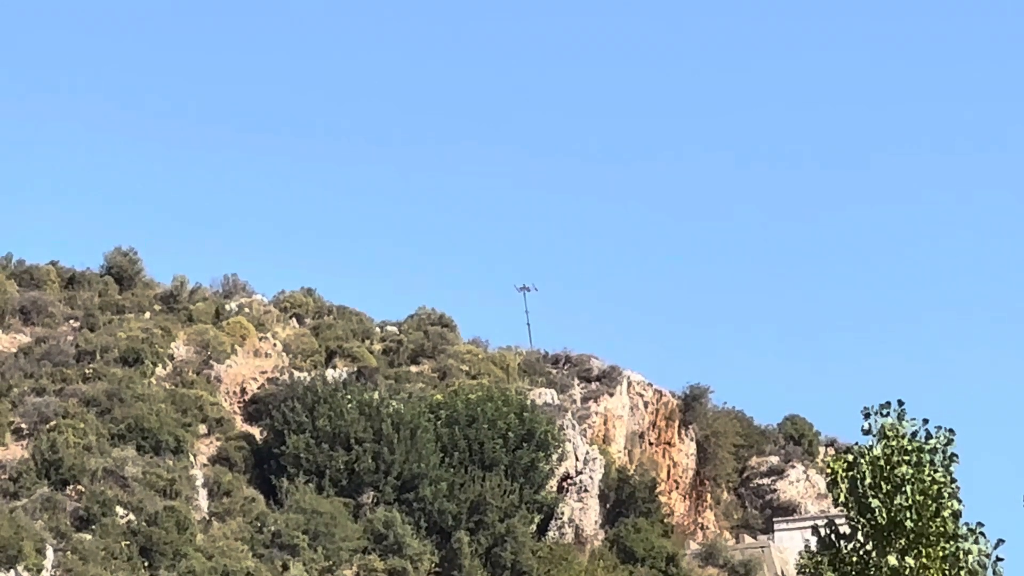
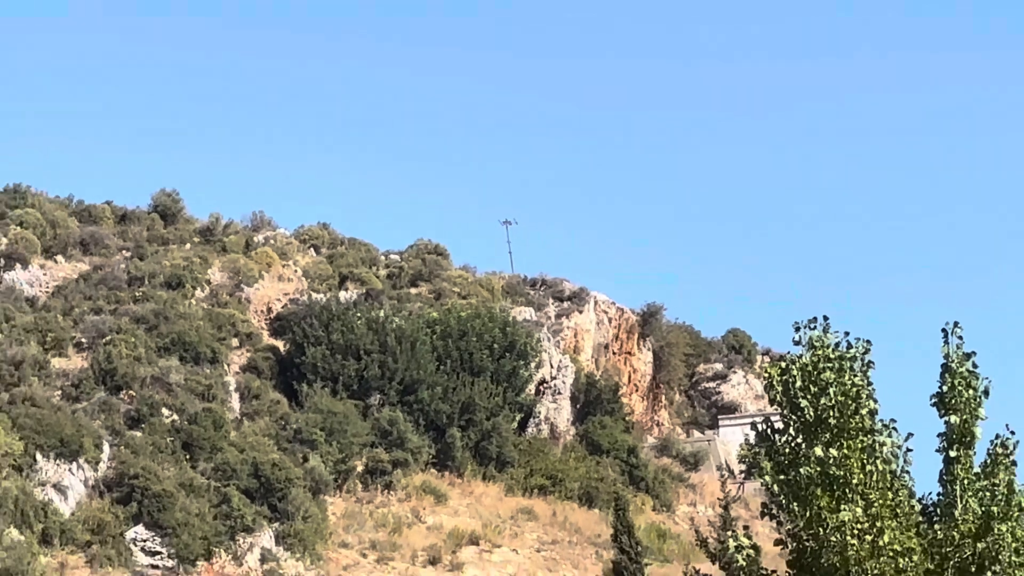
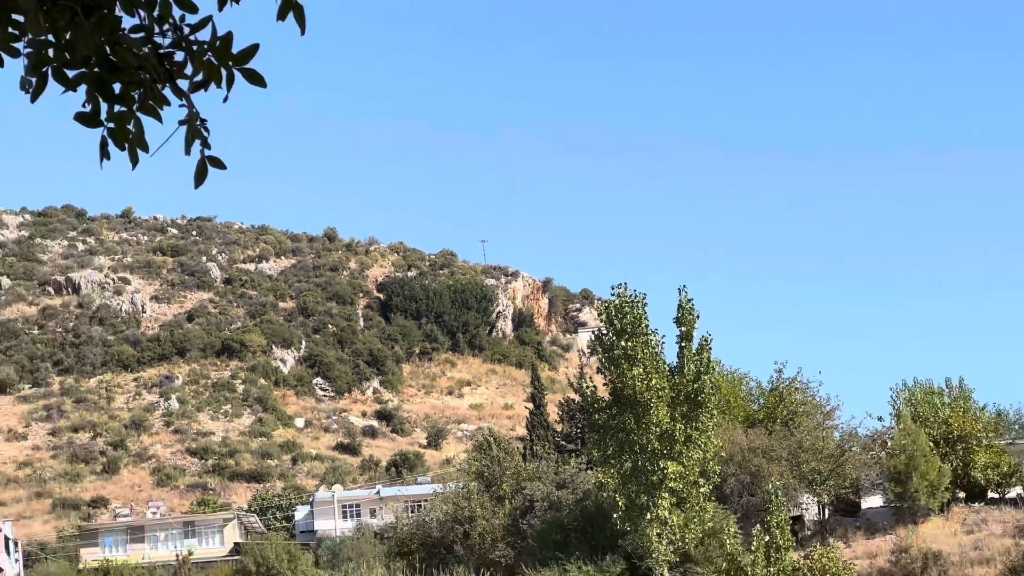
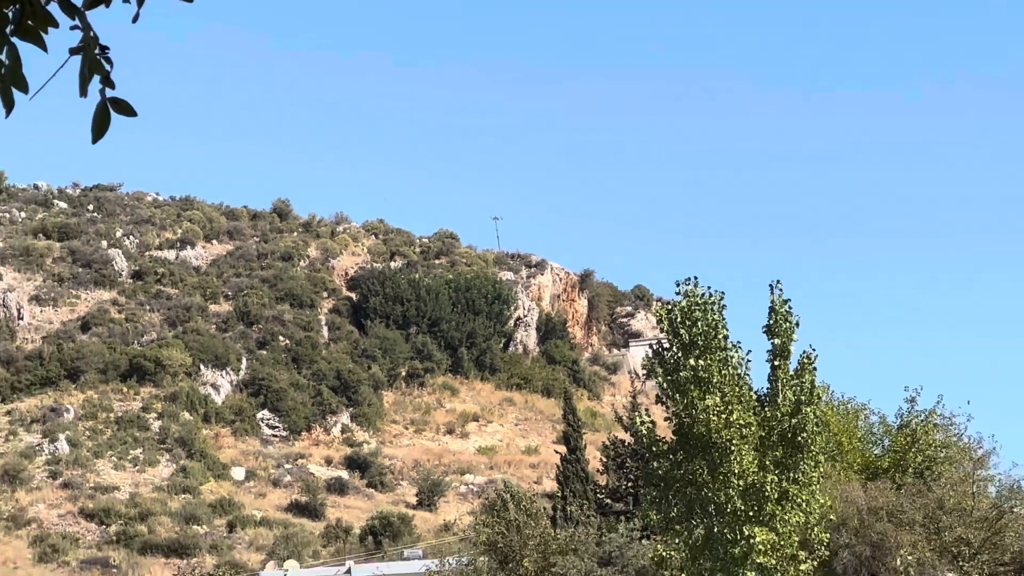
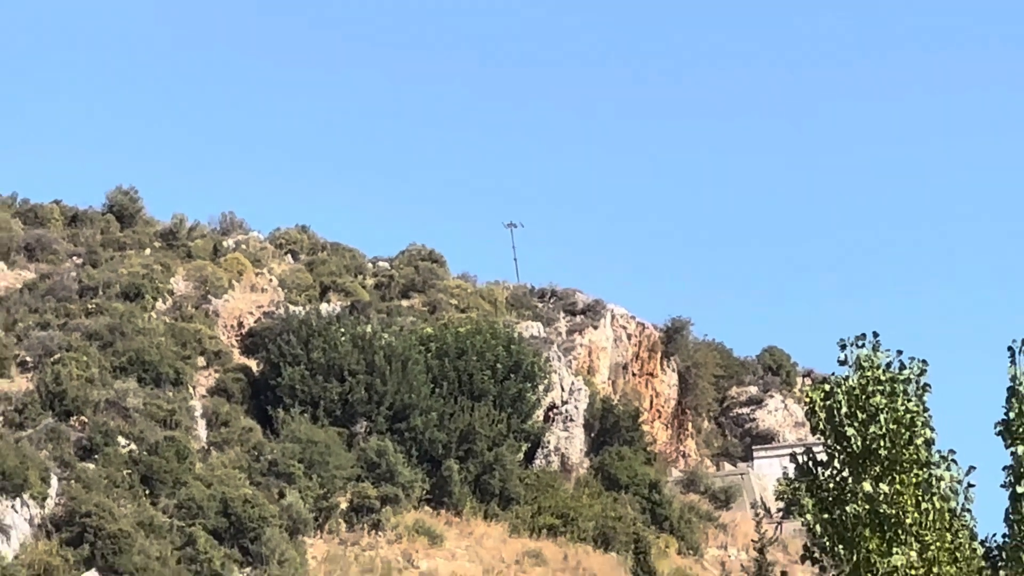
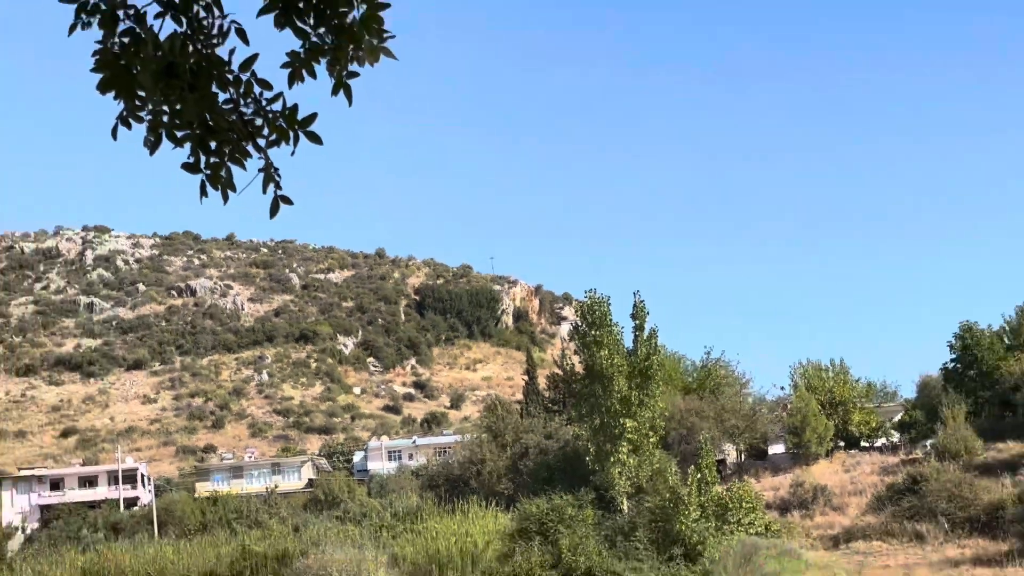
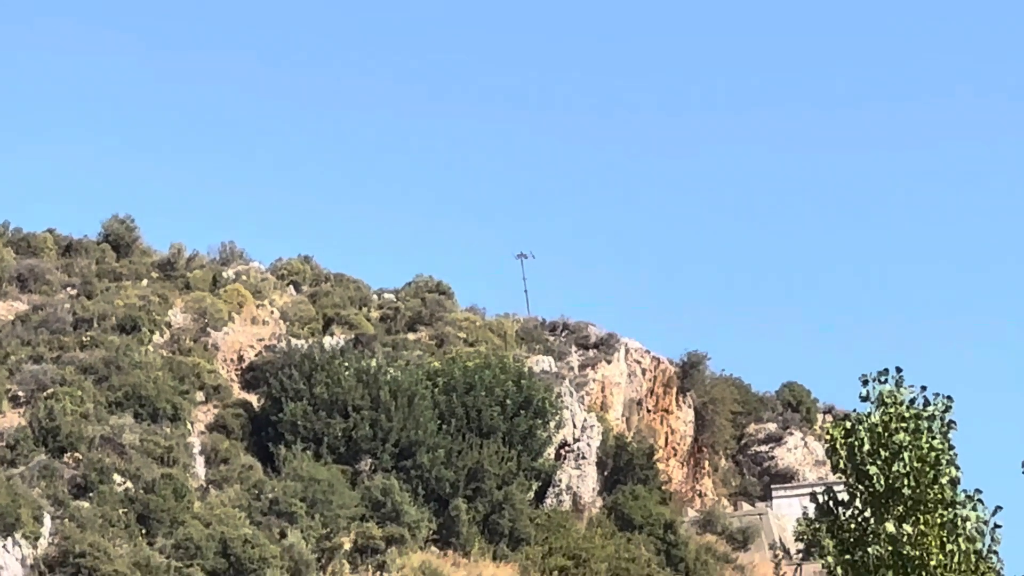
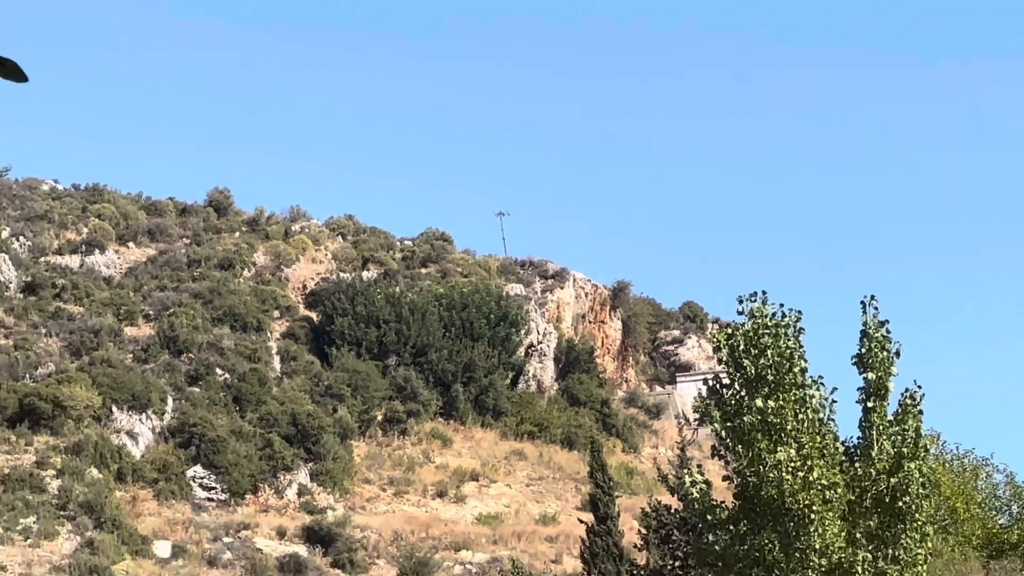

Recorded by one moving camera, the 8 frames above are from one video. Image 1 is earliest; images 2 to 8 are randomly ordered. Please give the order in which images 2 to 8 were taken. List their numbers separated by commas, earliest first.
7, 5, 2, 8, 4, 3, 6
